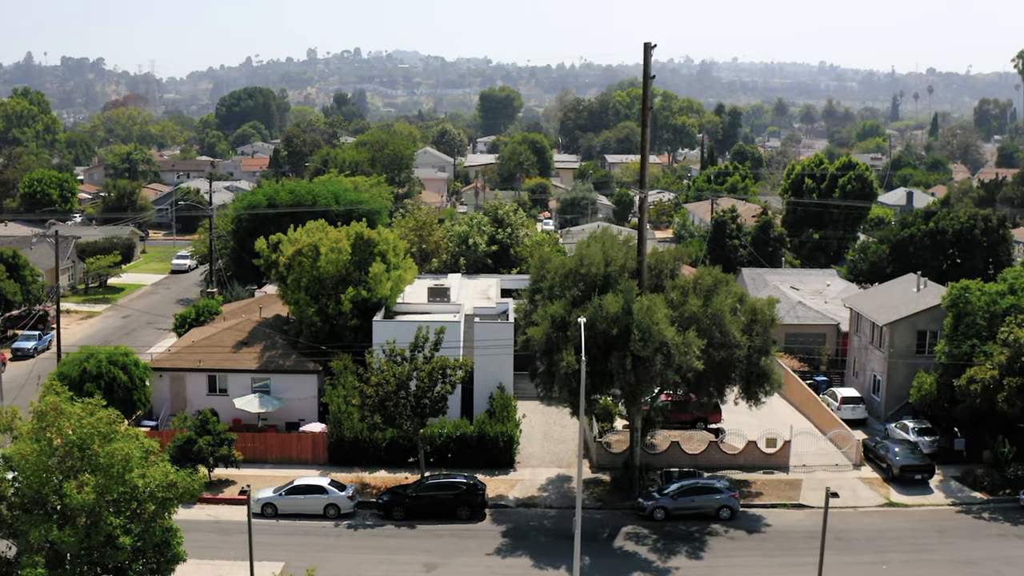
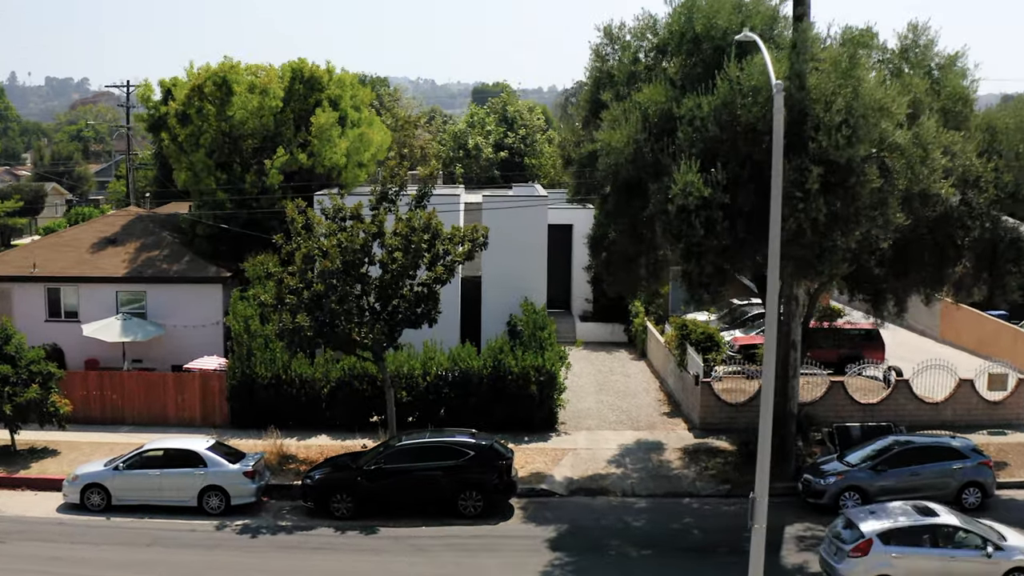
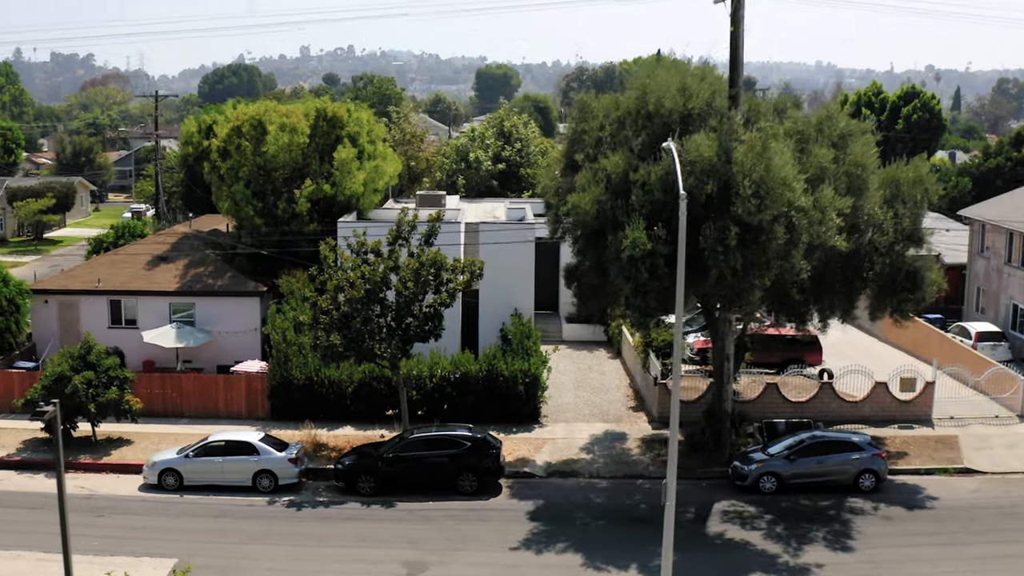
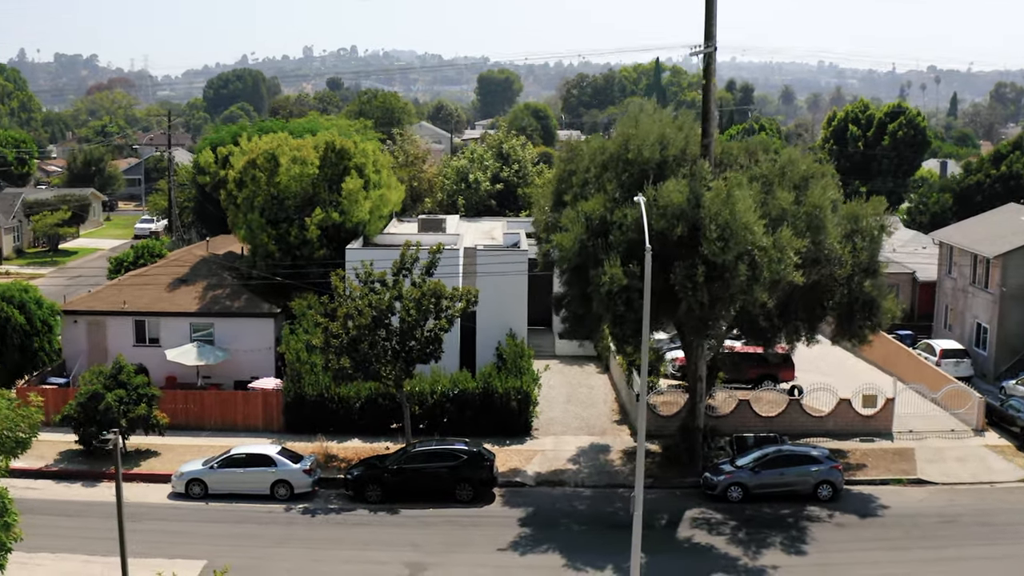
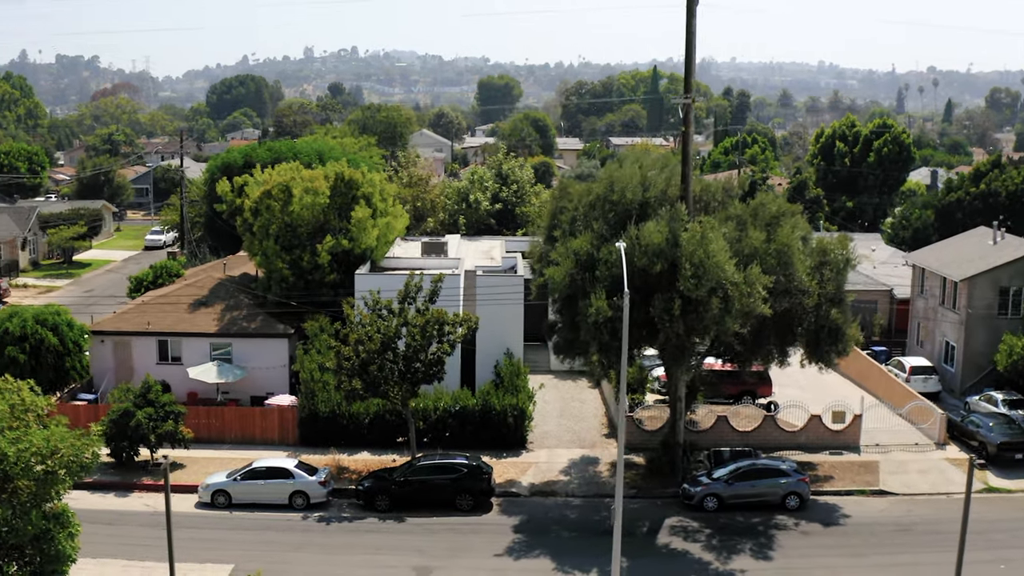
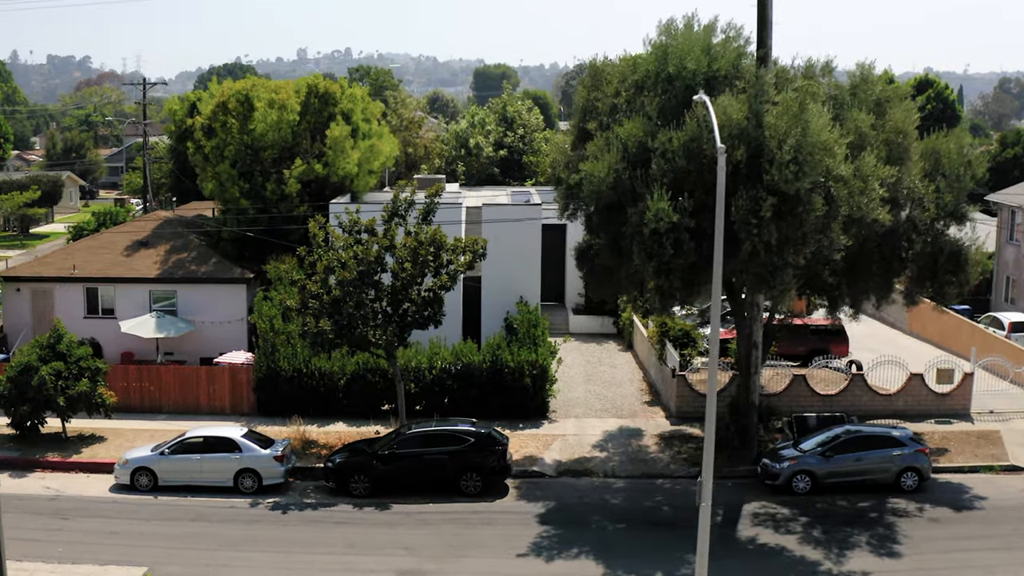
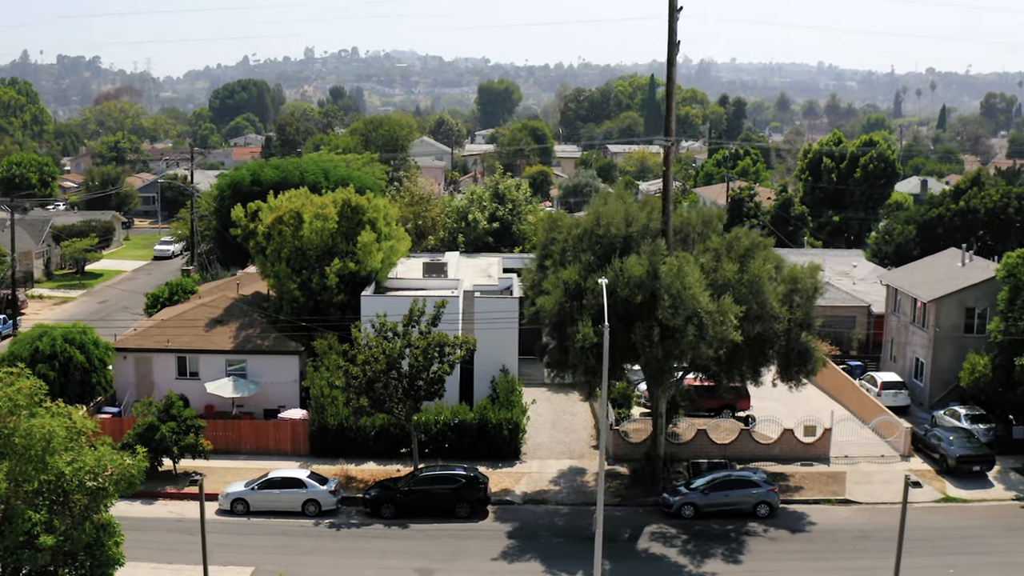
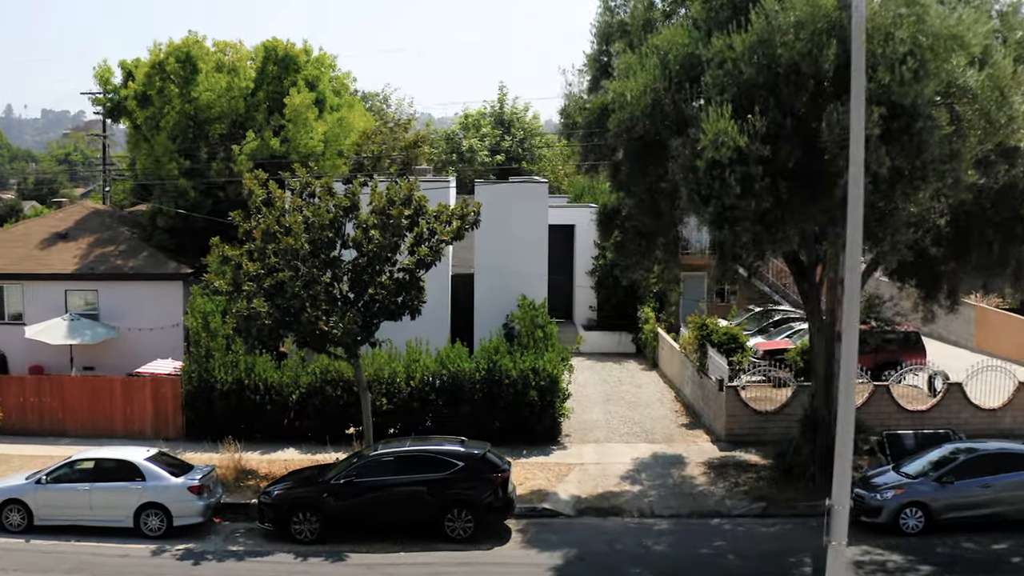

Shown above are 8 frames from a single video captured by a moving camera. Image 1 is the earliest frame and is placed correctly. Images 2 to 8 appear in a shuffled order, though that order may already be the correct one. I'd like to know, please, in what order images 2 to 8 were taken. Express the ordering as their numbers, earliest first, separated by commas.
7, 5, 4, 3, 6, 2, 8
